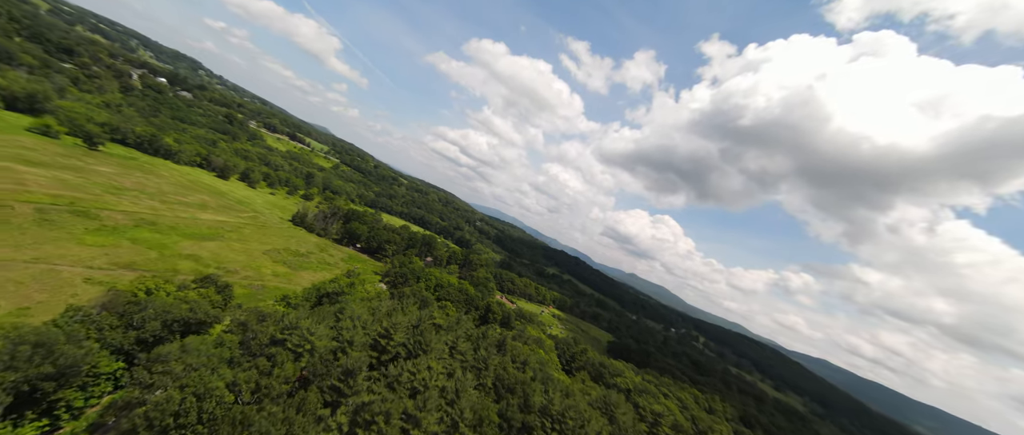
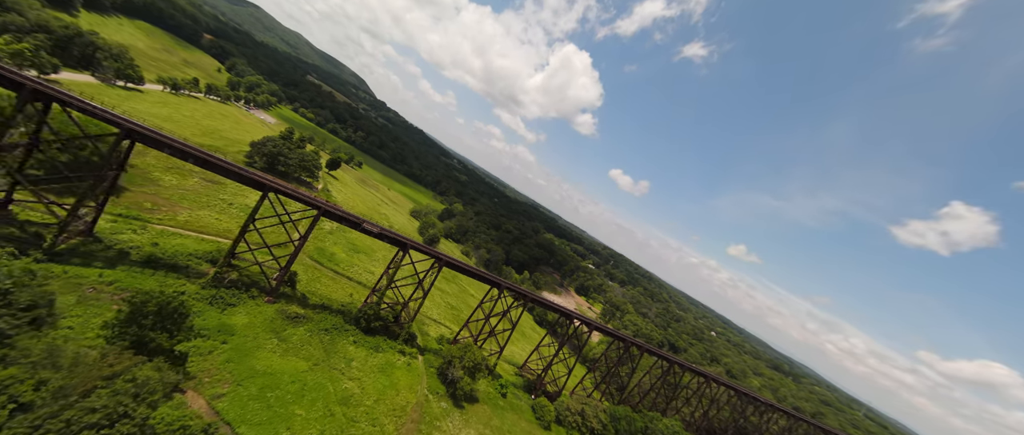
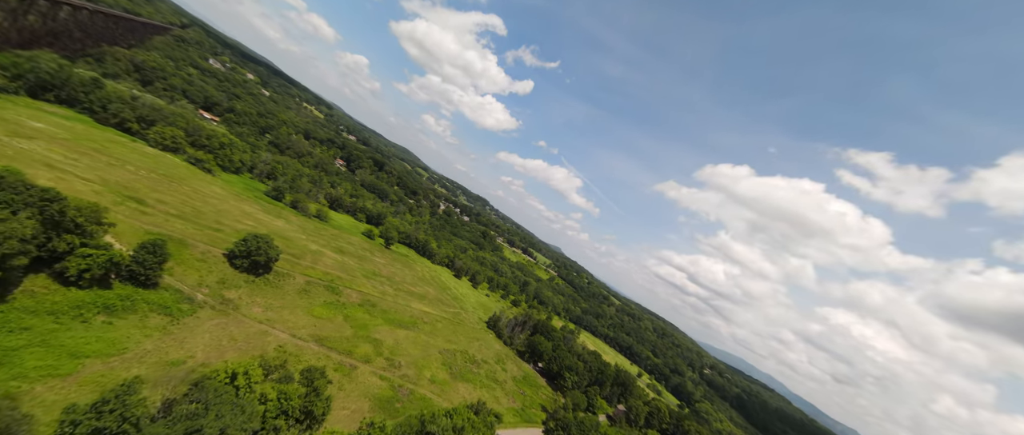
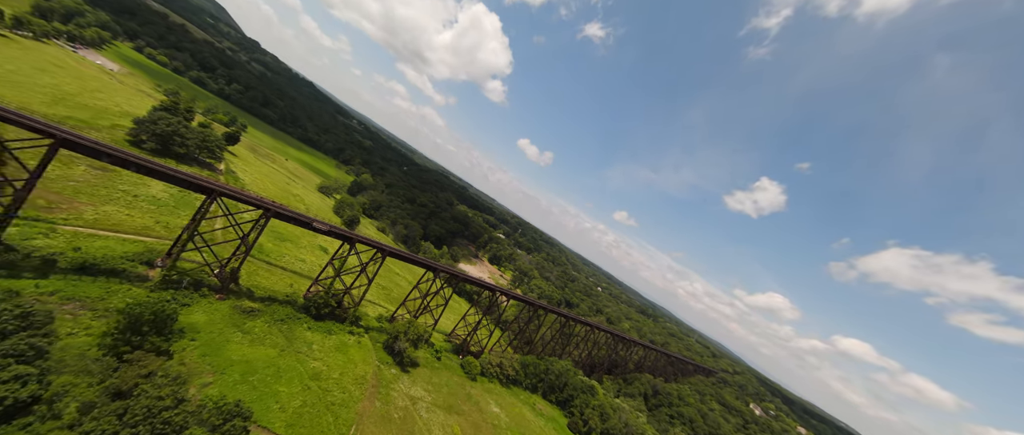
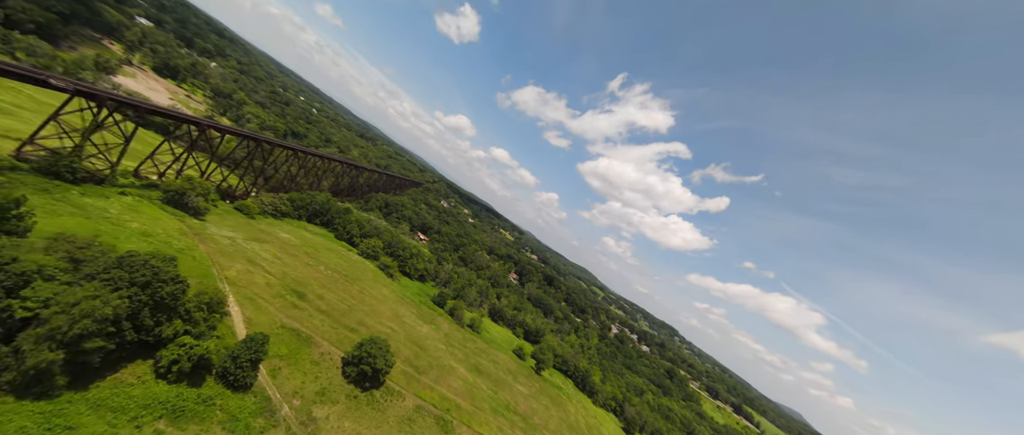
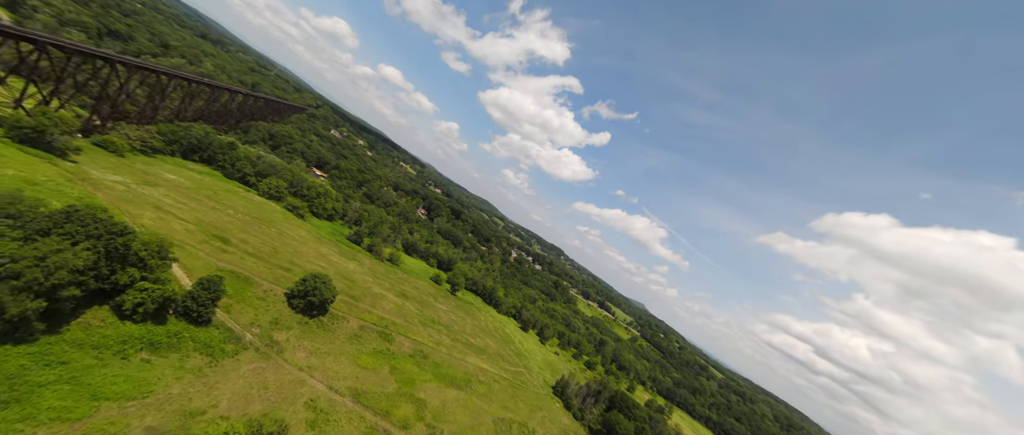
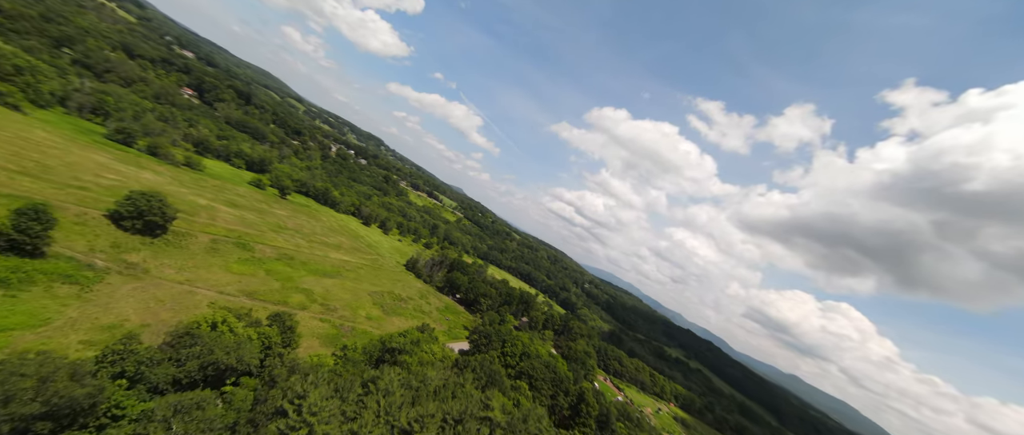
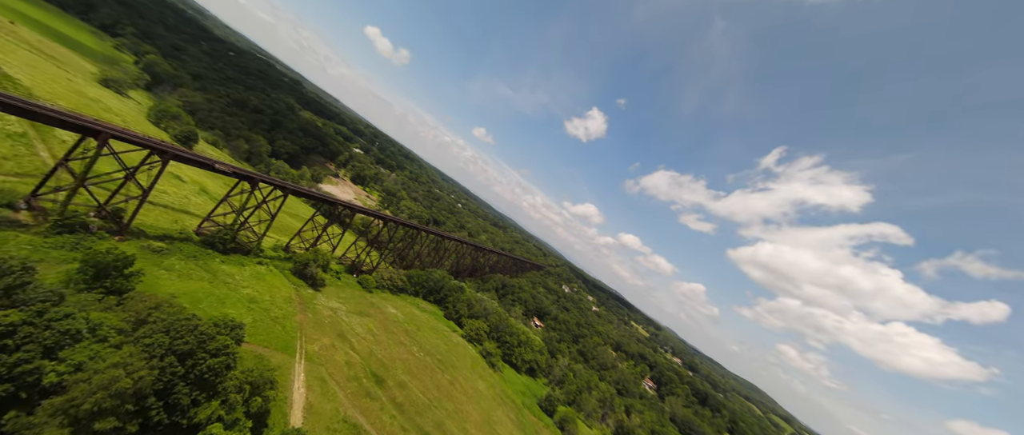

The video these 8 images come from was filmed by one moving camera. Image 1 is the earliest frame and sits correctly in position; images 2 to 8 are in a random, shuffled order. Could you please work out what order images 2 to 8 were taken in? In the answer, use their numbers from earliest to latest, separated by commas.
7, 3, 6, 5, 8, 4, 2
